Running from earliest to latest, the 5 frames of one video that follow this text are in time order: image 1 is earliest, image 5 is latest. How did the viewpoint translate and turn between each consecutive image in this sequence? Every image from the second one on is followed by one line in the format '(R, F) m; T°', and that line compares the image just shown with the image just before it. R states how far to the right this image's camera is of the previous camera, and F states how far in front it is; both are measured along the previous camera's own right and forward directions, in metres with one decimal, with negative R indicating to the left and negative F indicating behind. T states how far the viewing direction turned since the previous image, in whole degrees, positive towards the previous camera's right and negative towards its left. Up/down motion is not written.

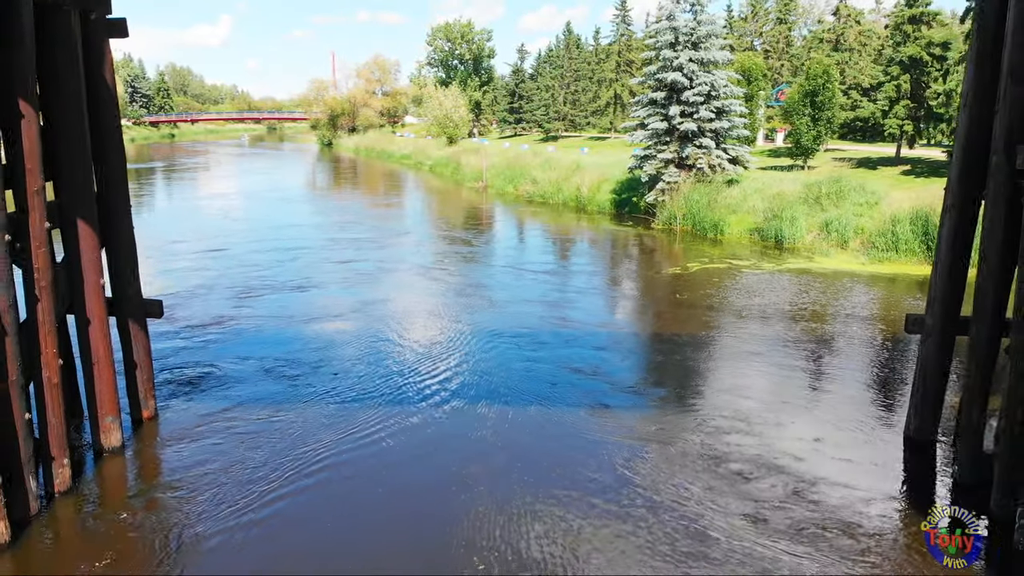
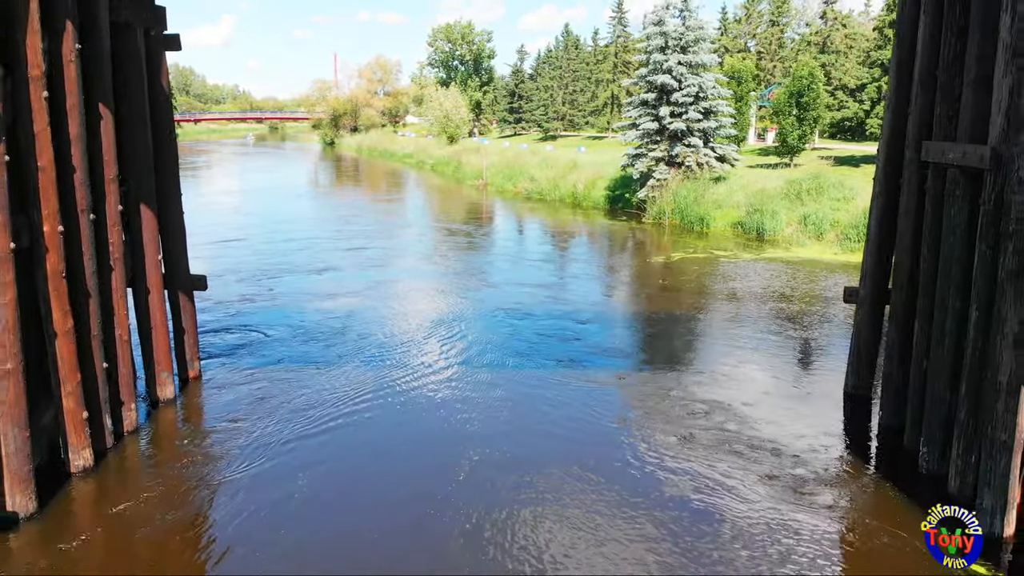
(0.0, -1.1) m; 0°
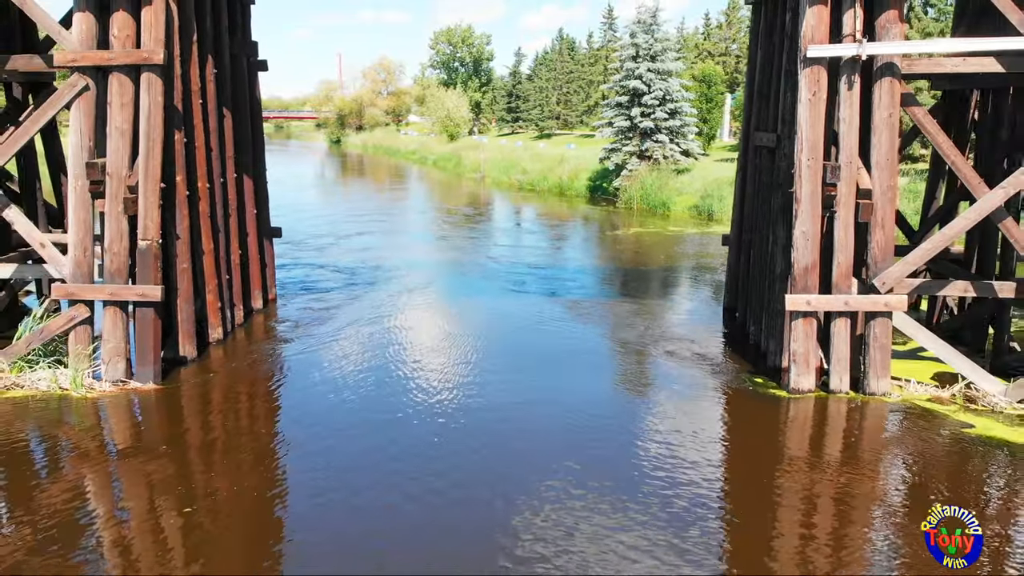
(+0.2, -3.4) m; 0°
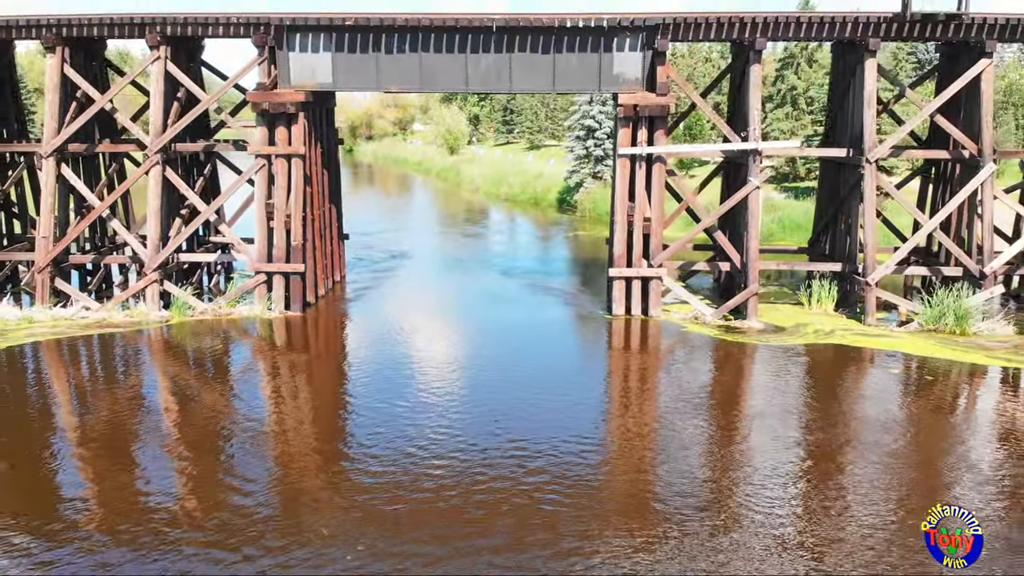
(+0.5, -8.1) m; 0°
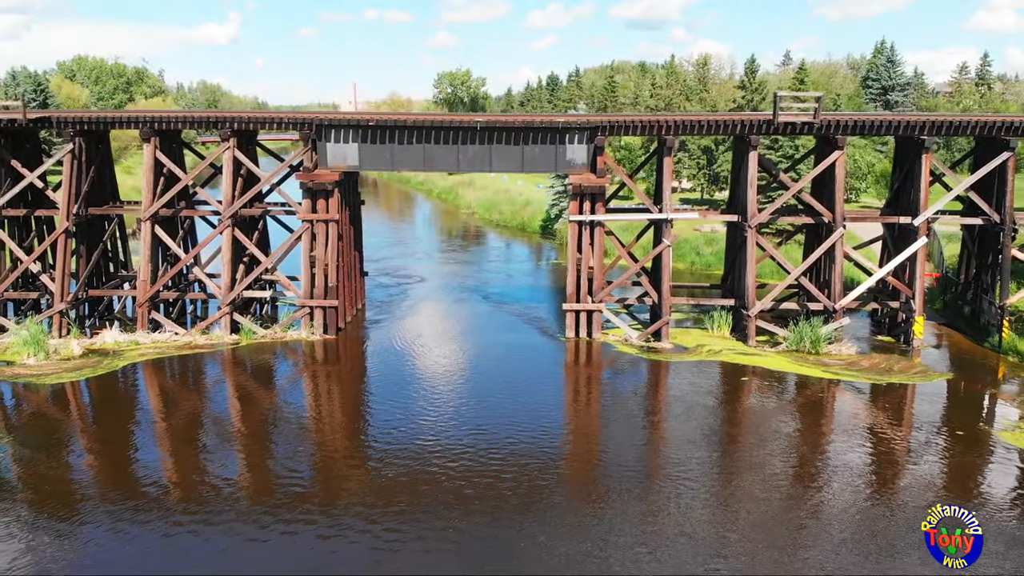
(+0.4, -5.8) m; 0°
